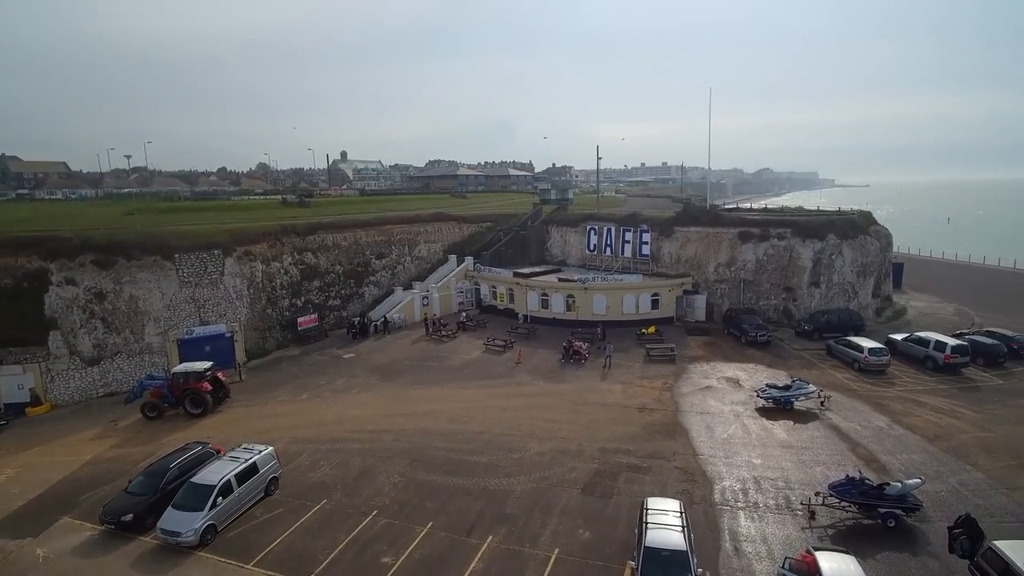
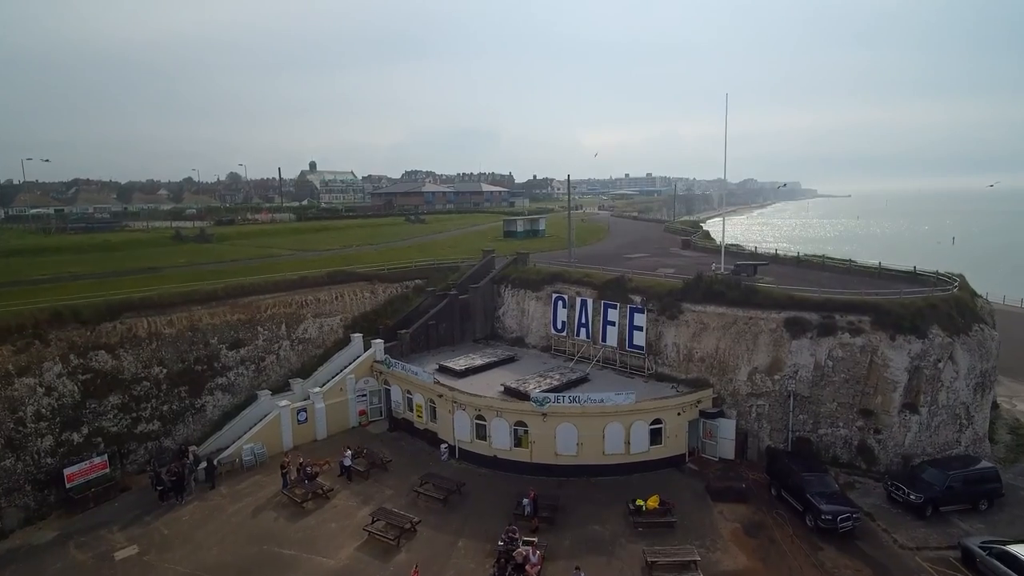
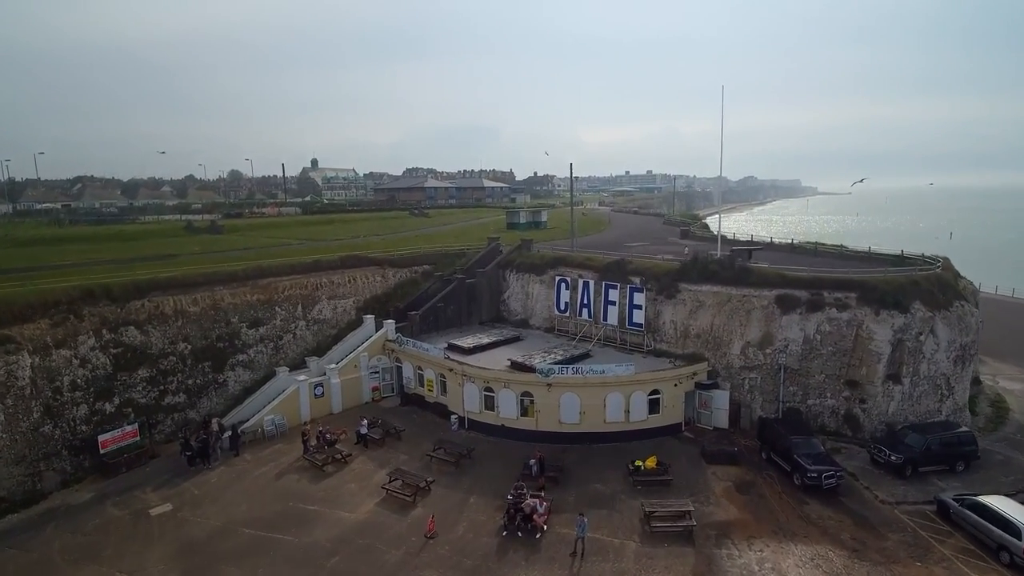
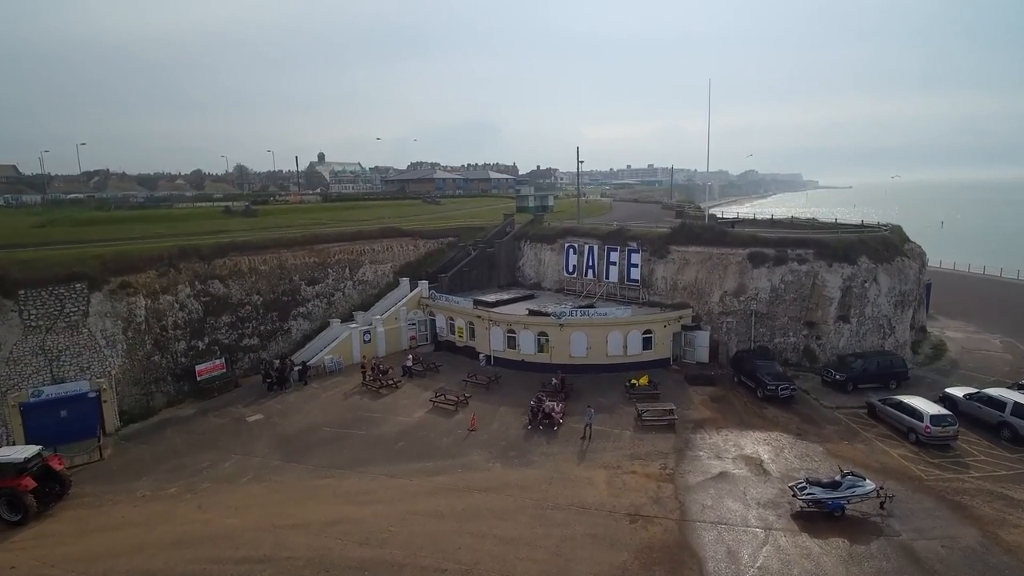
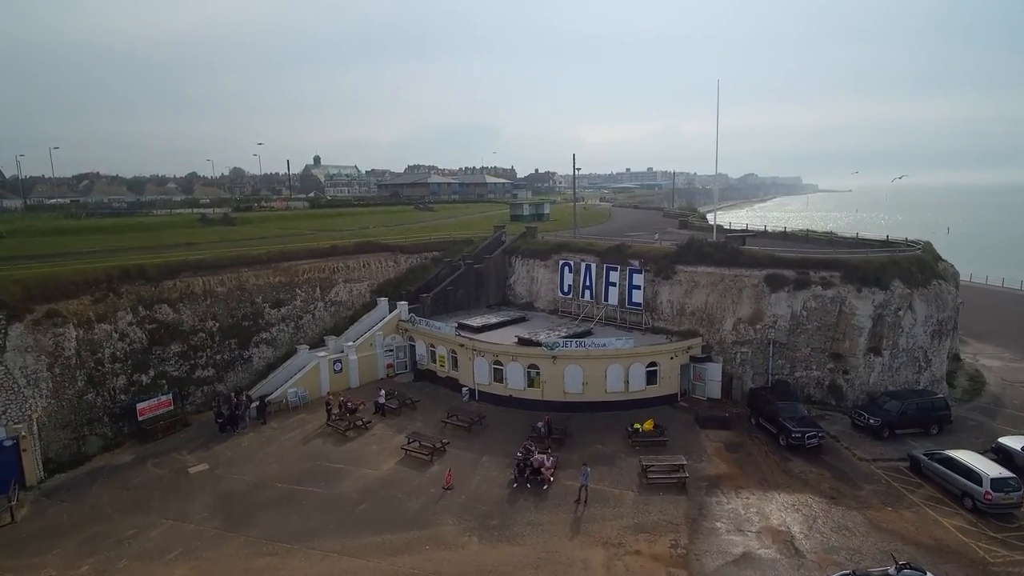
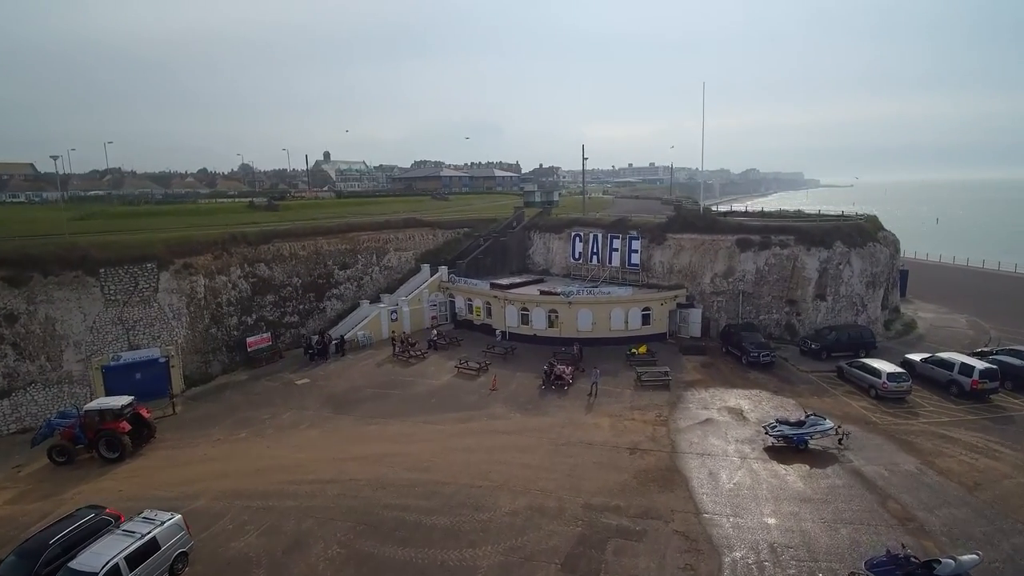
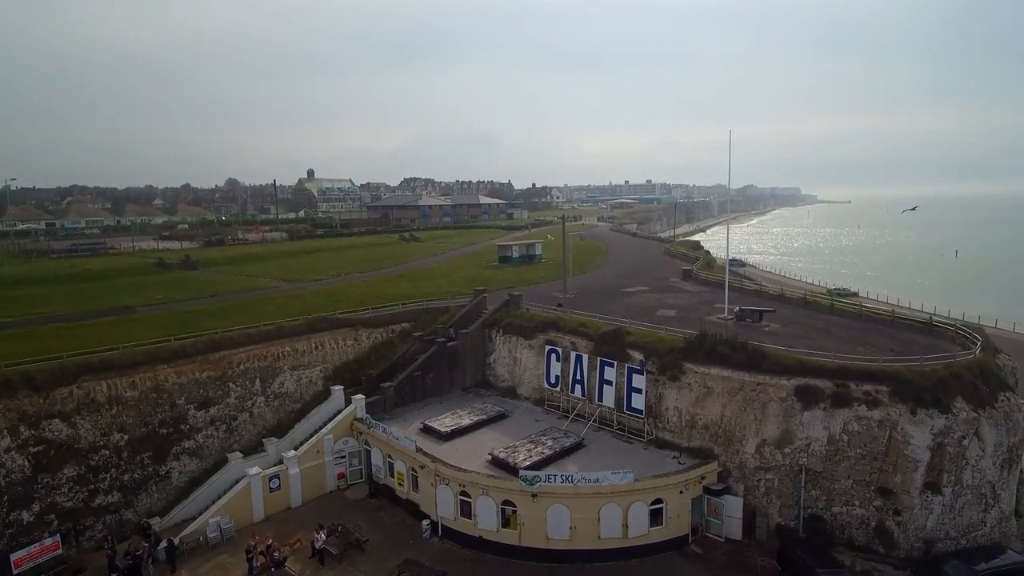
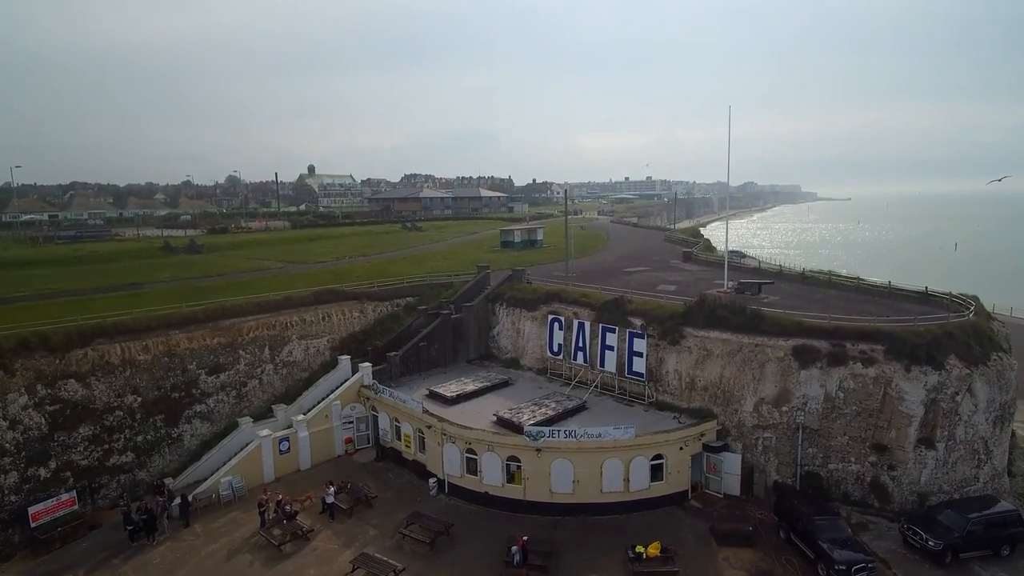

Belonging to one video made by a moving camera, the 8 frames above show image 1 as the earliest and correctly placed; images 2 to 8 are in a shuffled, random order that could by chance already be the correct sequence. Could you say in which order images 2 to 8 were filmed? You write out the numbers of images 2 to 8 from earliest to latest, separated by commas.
6, 4, 5, 3, 2, 8, 7
